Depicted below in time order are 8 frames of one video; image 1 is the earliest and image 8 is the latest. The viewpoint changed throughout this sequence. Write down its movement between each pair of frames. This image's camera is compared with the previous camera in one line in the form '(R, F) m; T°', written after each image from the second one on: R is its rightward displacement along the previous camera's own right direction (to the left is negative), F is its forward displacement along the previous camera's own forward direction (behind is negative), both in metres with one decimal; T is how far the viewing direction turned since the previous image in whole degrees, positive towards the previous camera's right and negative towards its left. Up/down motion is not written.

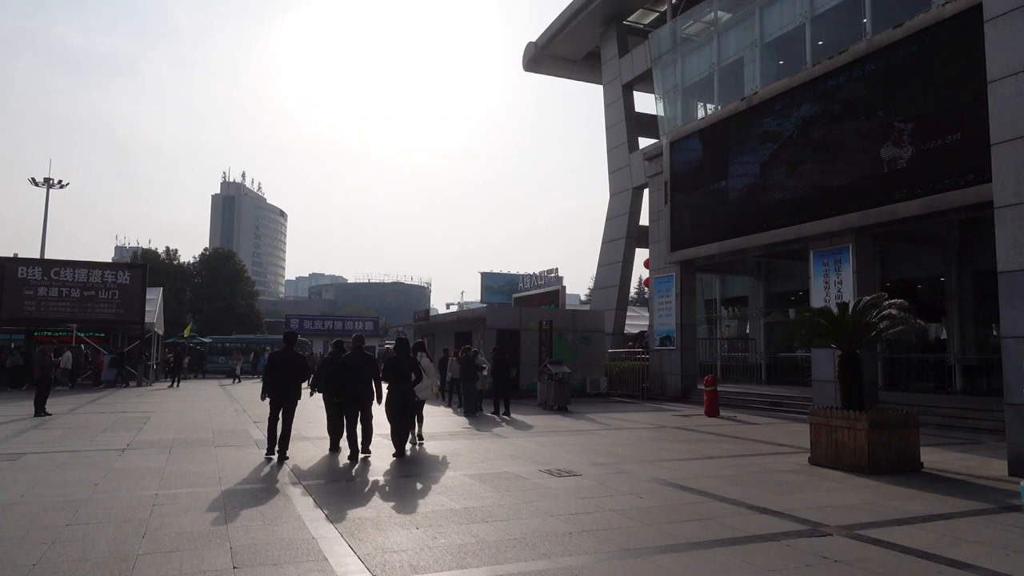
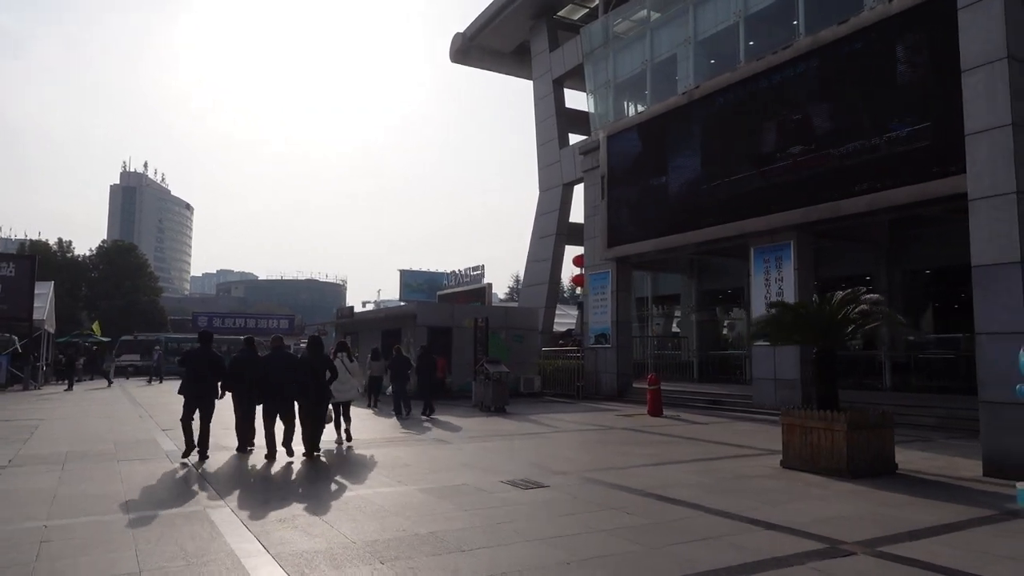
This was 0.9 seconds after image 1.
(-0.5, +1.0) m; +7°
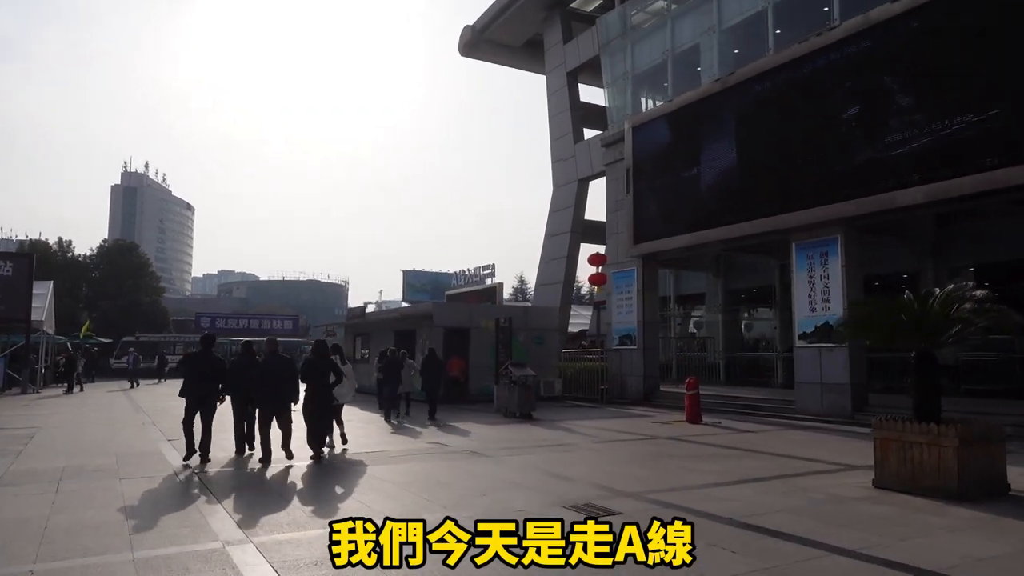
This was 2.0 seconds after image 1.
(-0.6, +1.1) m; 0°
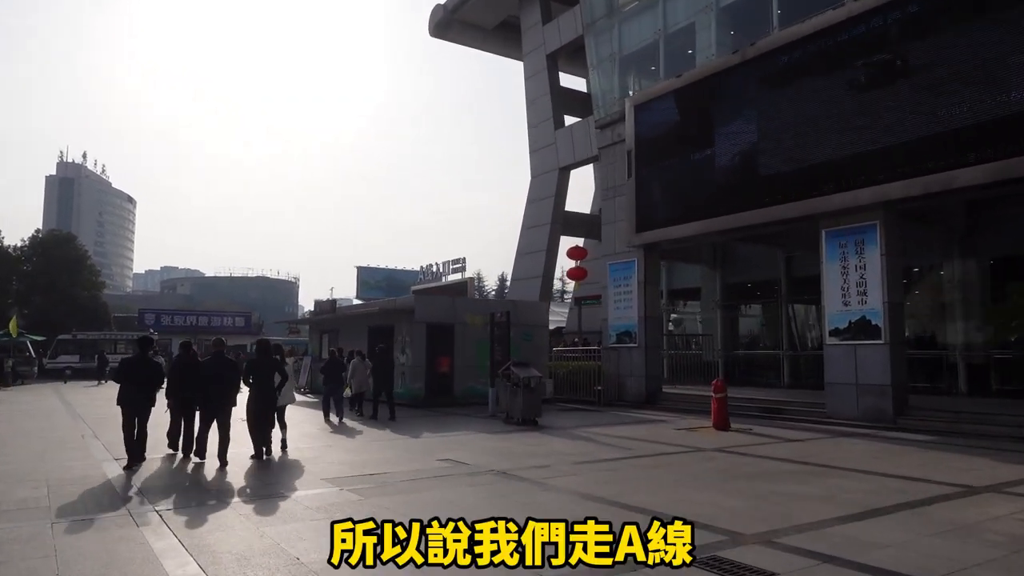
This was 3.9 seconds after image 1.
(-1.1, +2.1) m; +4°
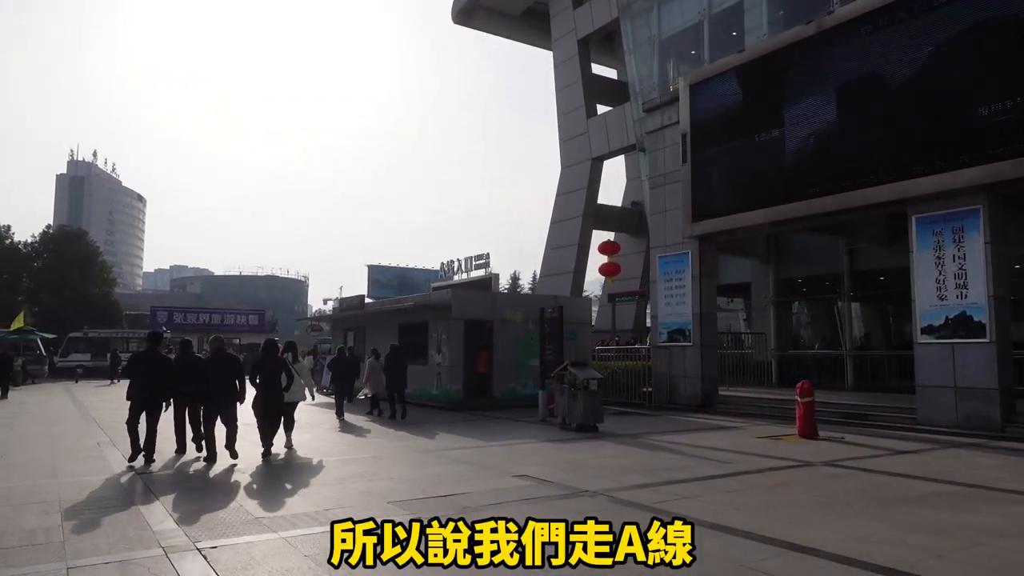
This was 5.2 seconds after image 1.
(-1.0, +1.5) m; -1°
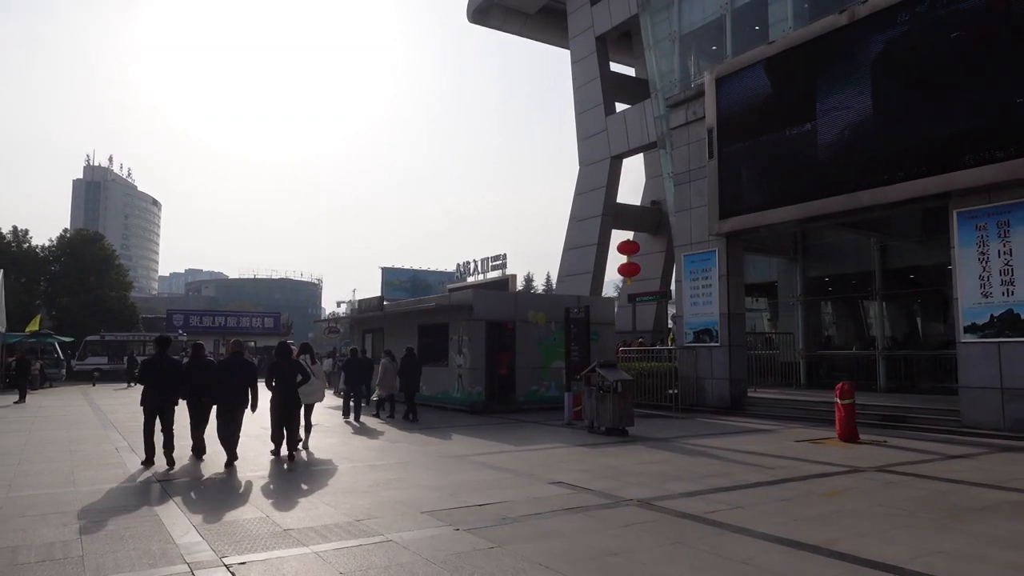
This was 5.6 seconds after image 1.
(-0.3, +0.4) m; -1°
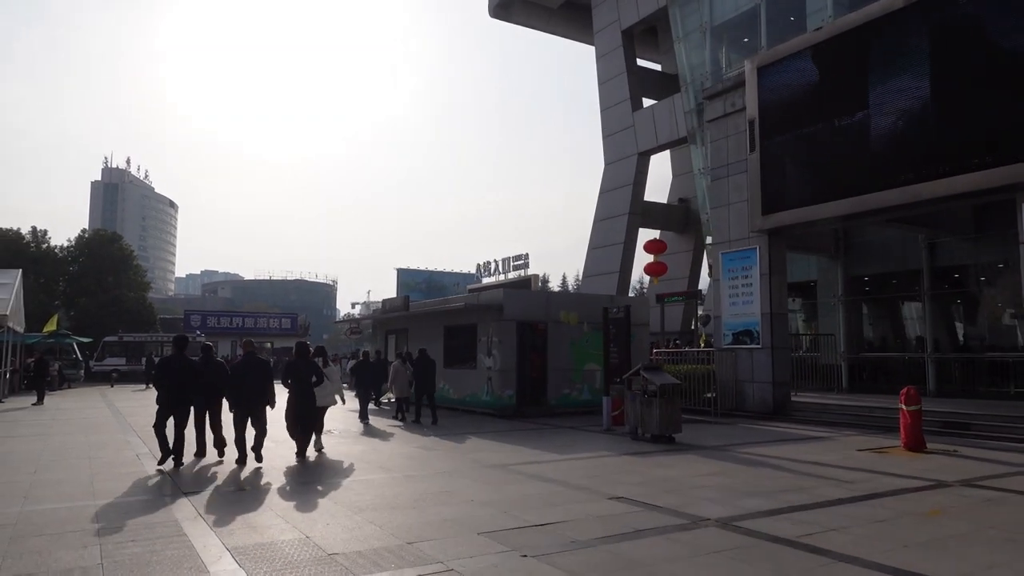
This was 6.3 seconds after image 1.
(-0.5, +0.7) m; -1°
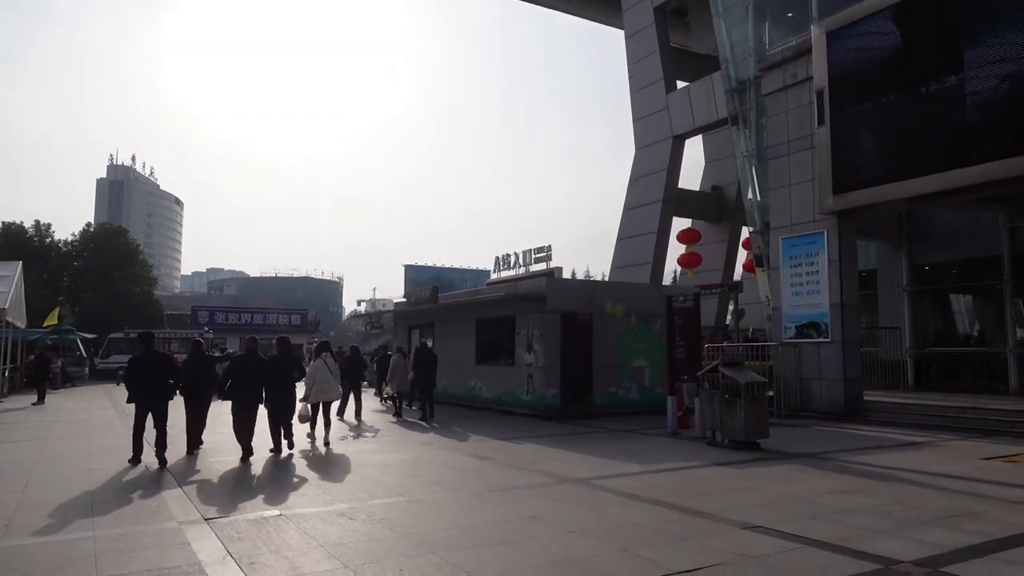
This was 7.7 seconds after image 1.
(-0.9, +1.6) m; 0°
